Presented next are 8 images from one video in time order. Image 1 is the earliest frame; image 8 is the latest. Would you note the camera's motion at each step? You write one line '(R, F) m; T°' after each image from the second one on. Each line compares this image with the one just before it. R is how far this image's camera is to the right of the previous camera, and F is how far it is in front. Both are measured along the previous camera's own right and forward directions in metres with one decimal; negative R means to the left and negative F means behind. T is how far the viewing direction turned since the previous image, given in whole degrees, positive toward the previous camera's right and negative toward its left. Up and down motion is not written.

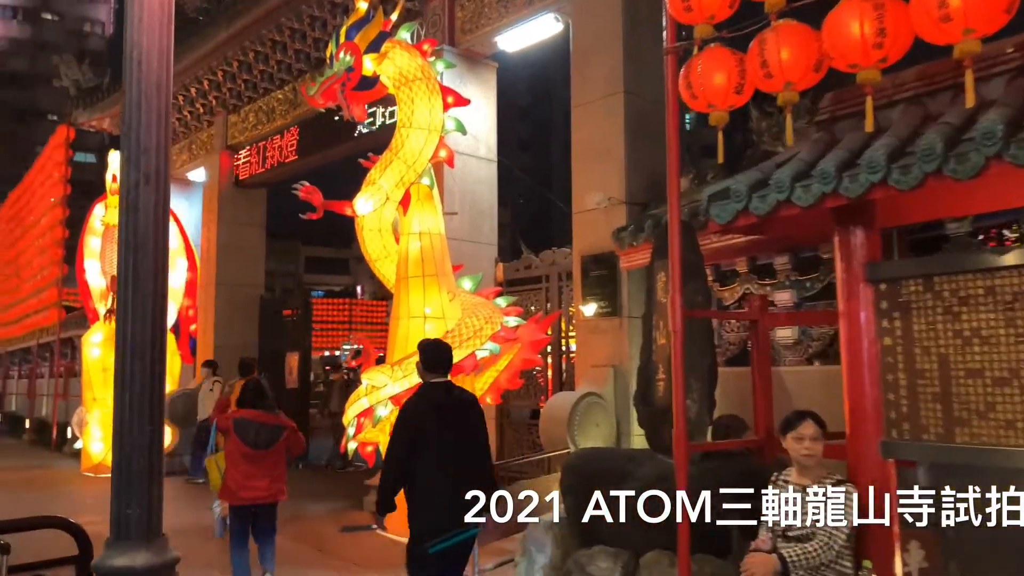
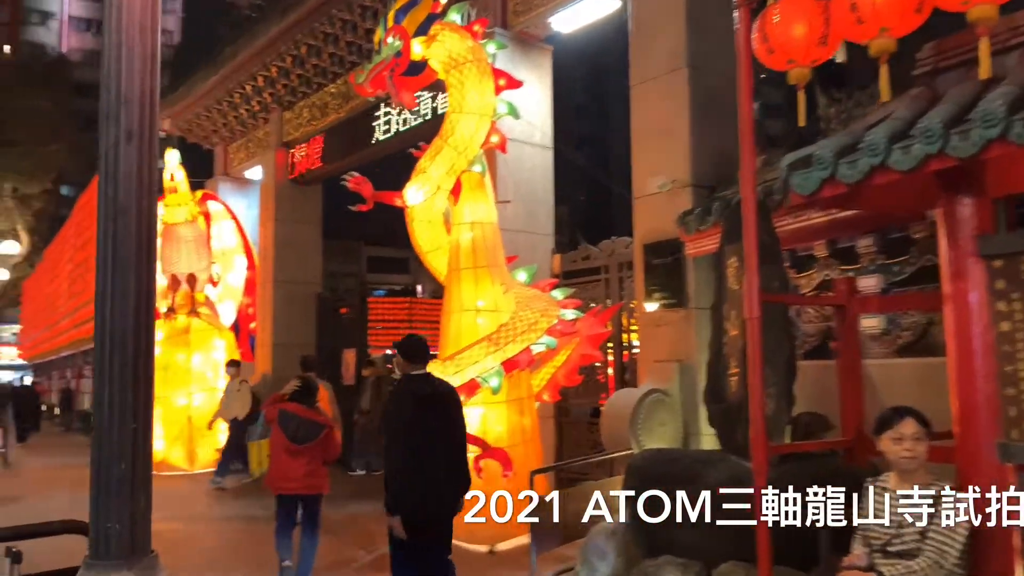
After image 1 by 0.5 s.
(0.0, +0.3) m; -4°
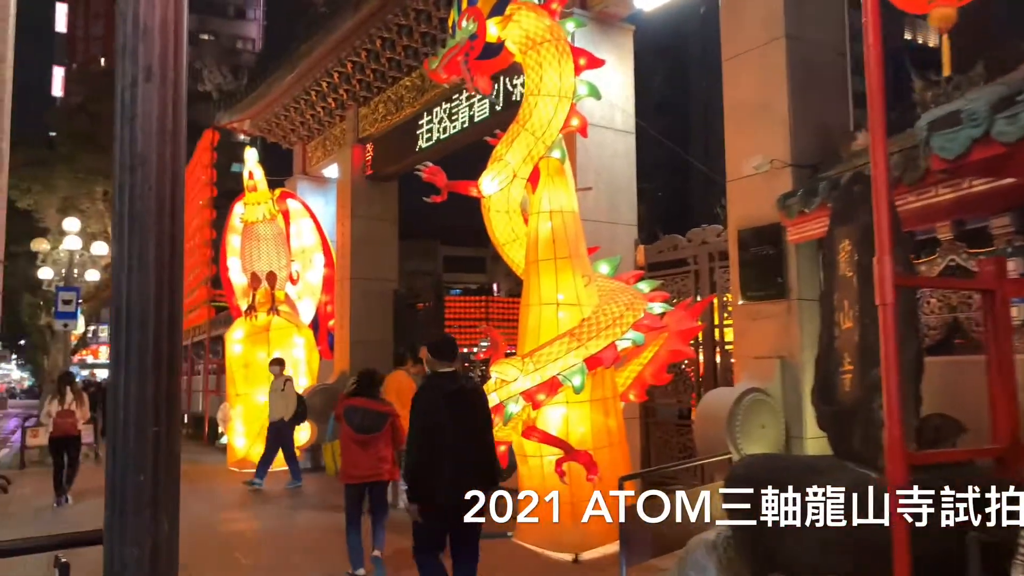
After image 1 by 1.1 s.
(0.0, +0.3) m; -5°
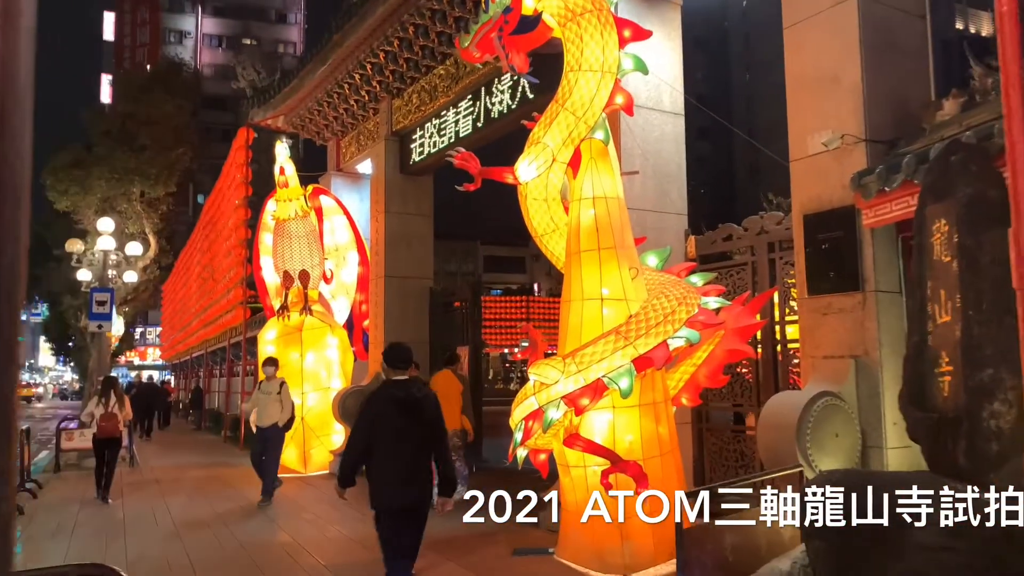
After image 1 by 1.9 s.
(0.0, +0.5) m; -3°
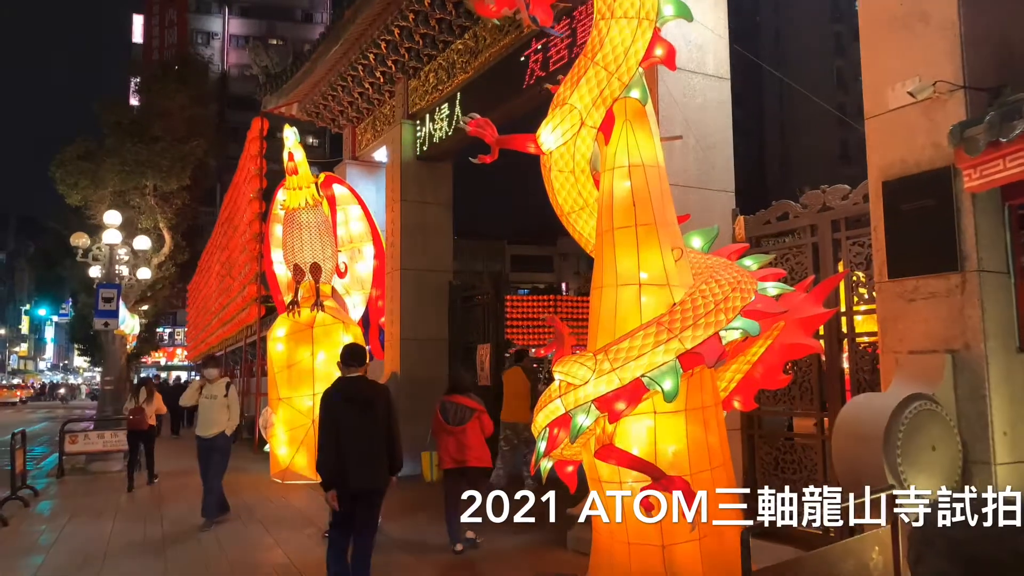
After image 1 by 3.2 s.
(0.0, +0.7) m; -2°
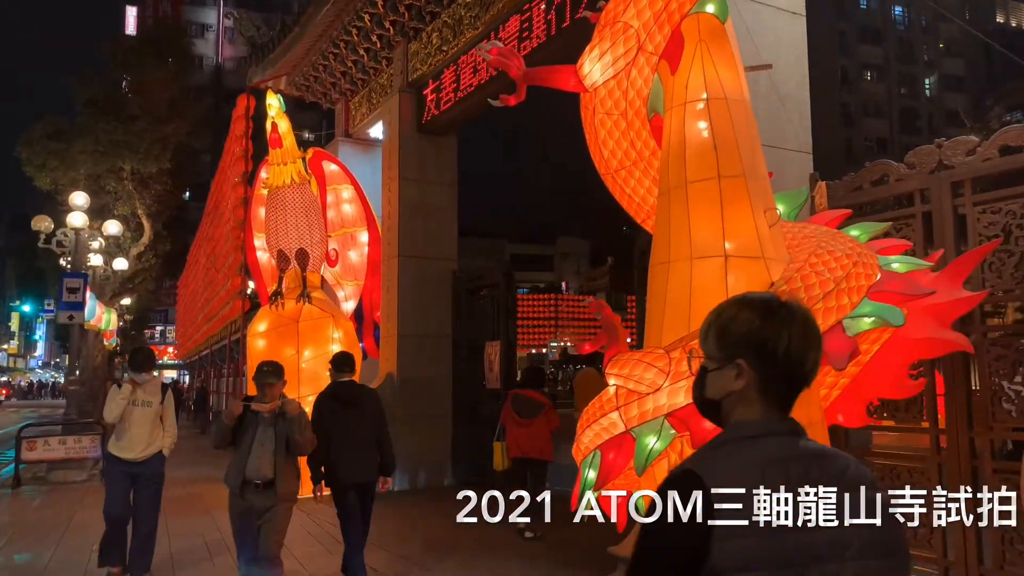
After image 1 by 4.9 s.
(-0.2, +1.1) m; 0°
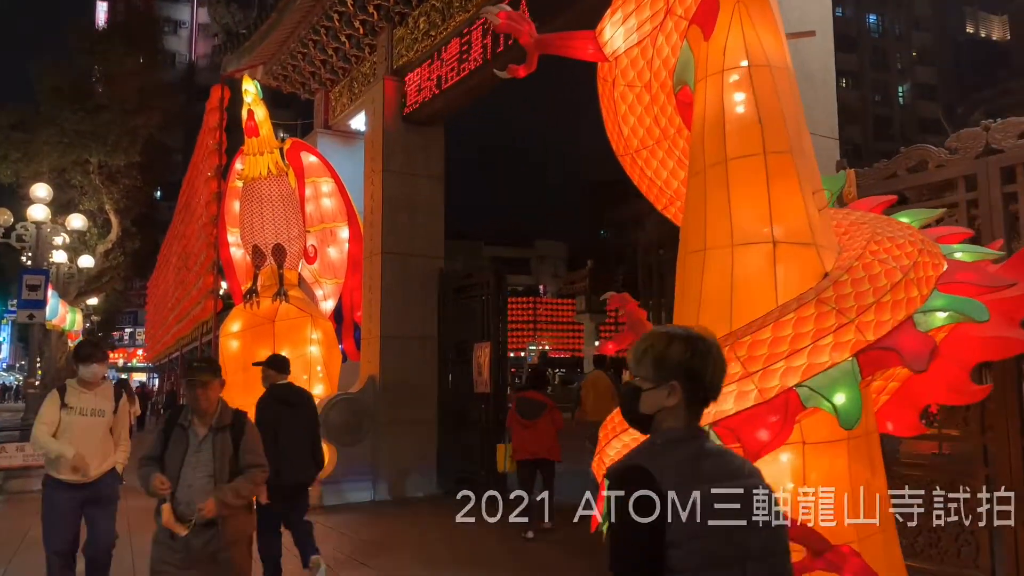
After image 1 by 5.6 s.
(-0.1, +0.4) m; +2°
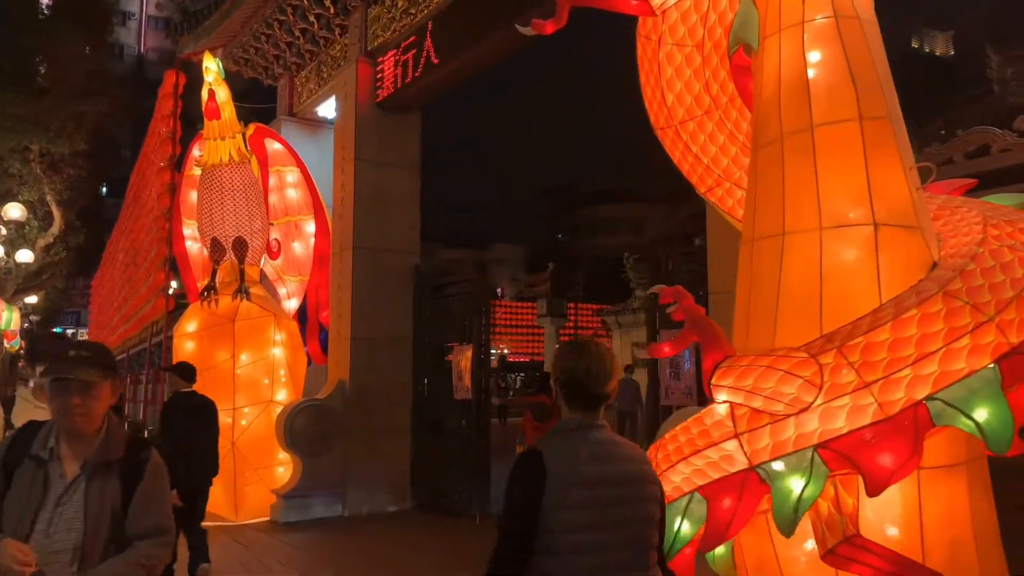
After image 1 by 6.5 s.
(-0.3, +0.5) m; +3°
